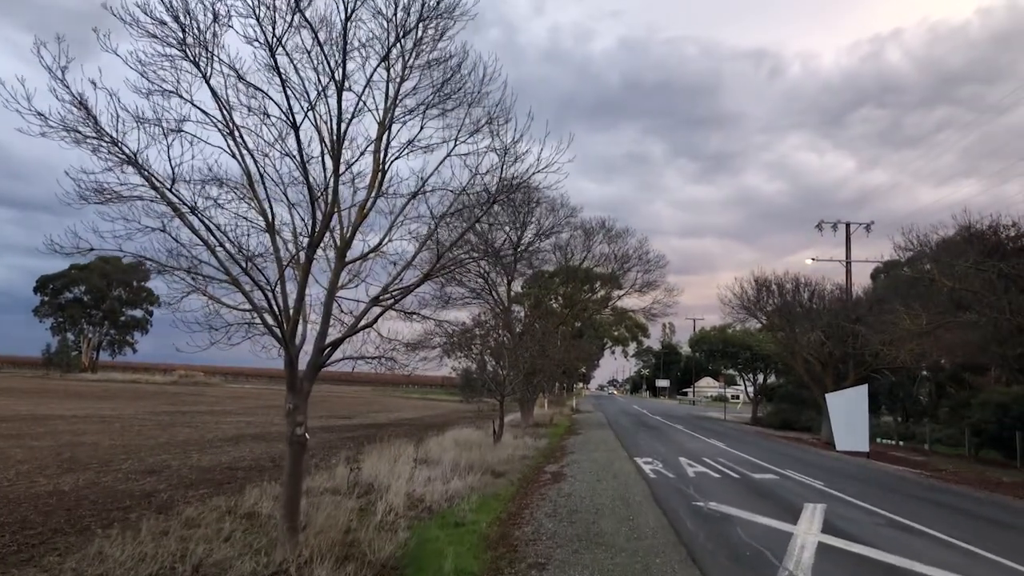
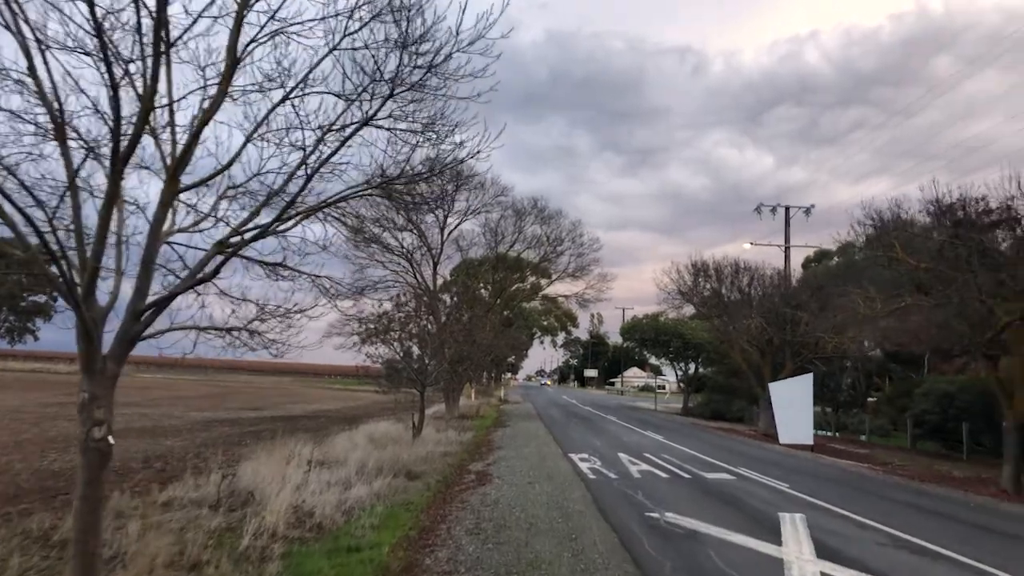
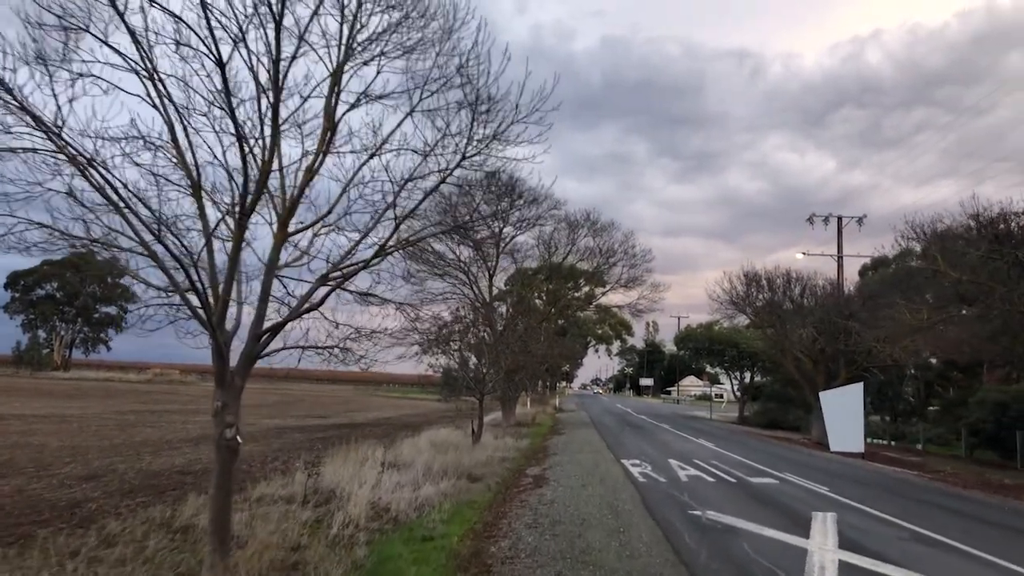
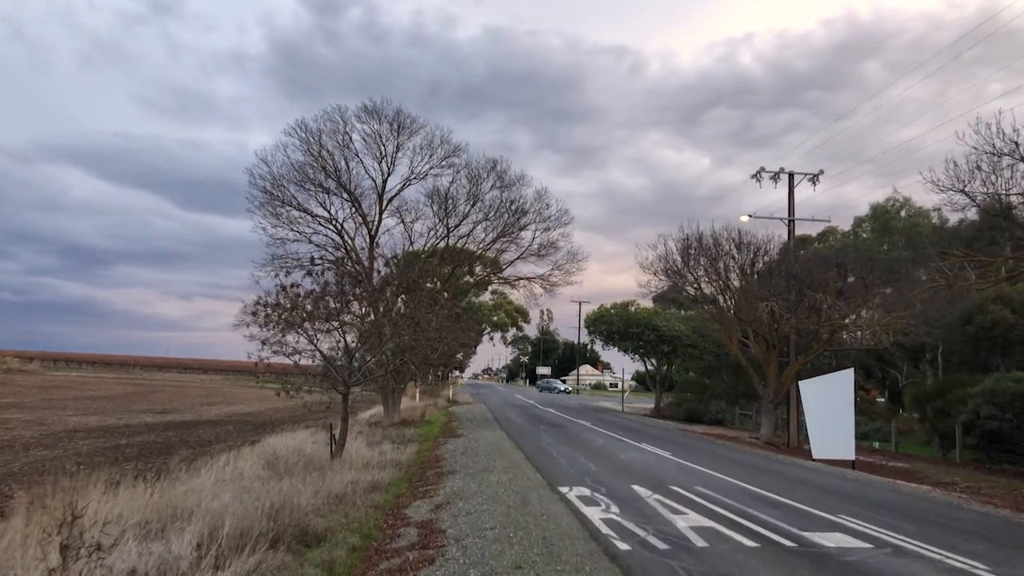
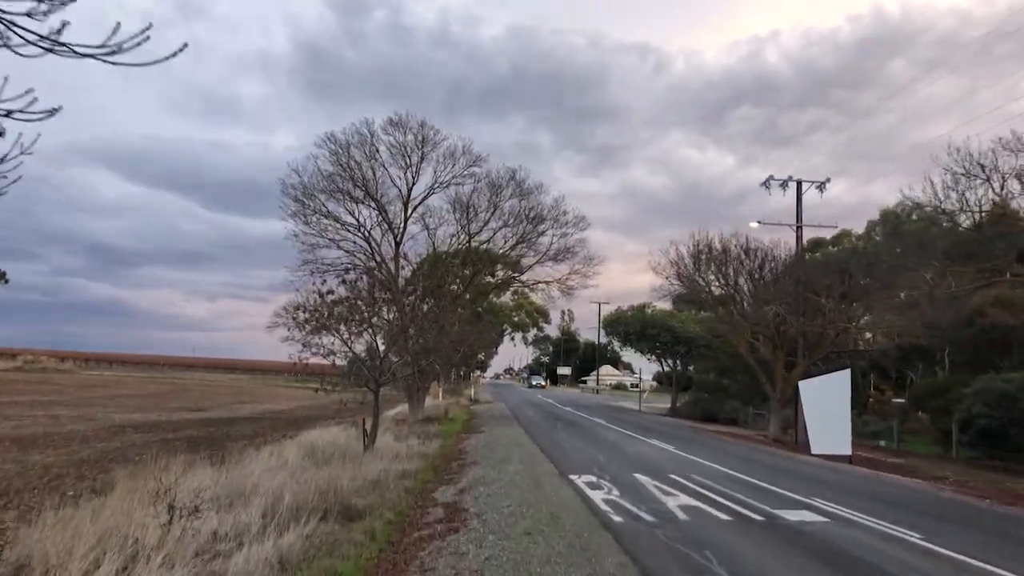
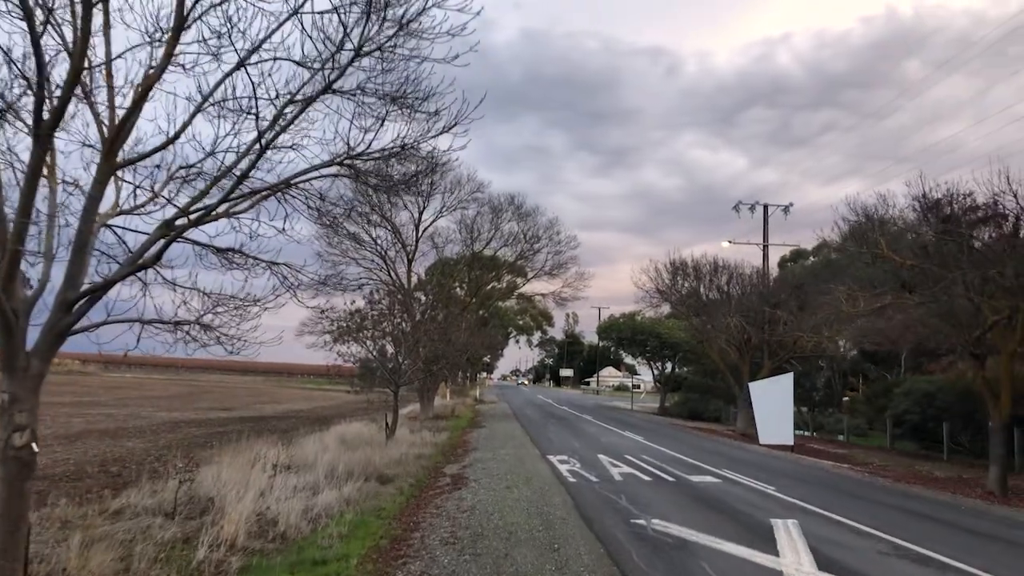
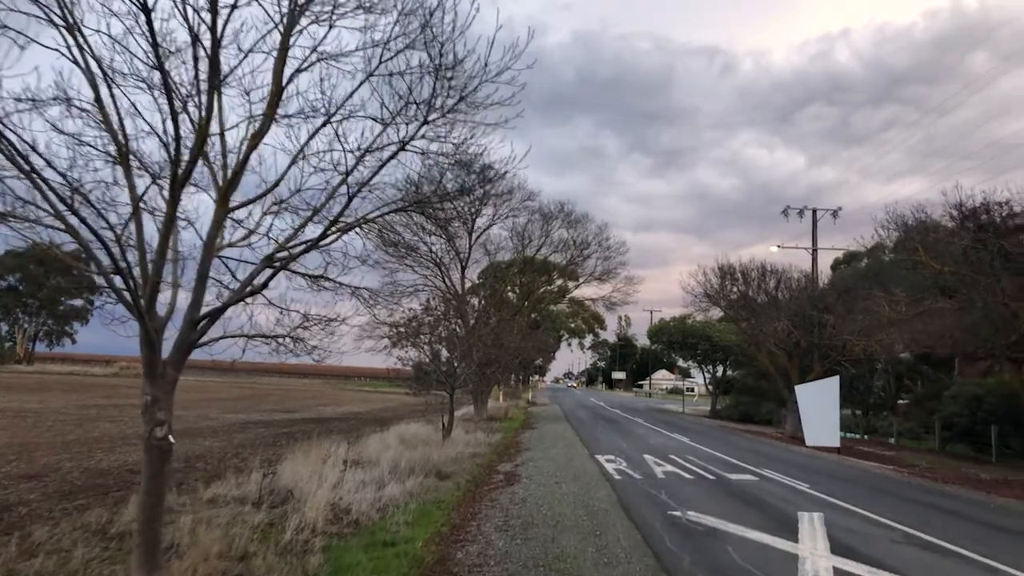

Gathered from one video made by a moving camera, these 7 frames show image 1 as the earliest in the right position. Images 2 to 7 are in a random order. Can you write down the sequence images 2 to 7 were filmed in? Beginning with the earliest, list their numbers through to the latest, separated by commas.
3, 7, 2, 6, 5, 4
